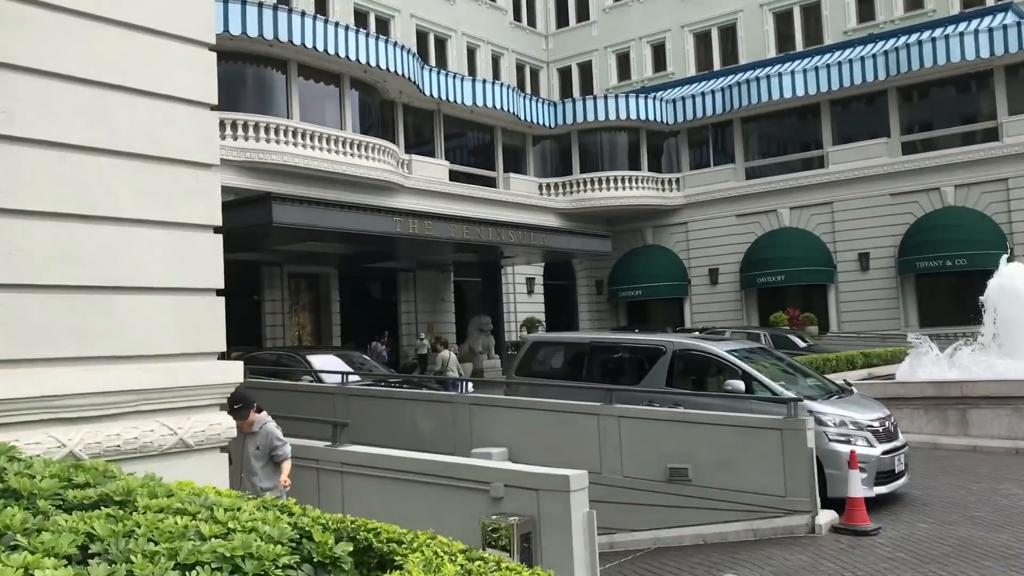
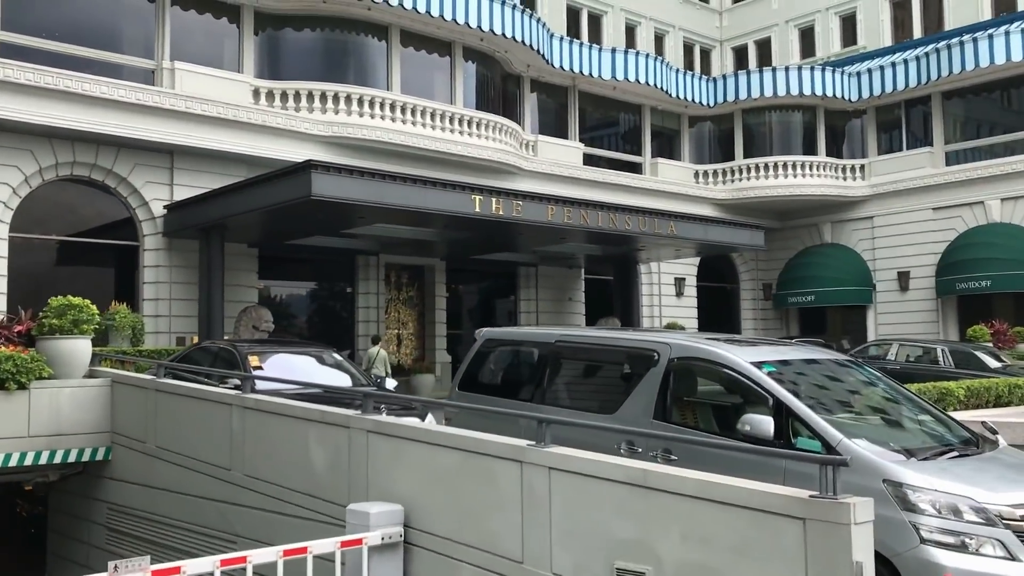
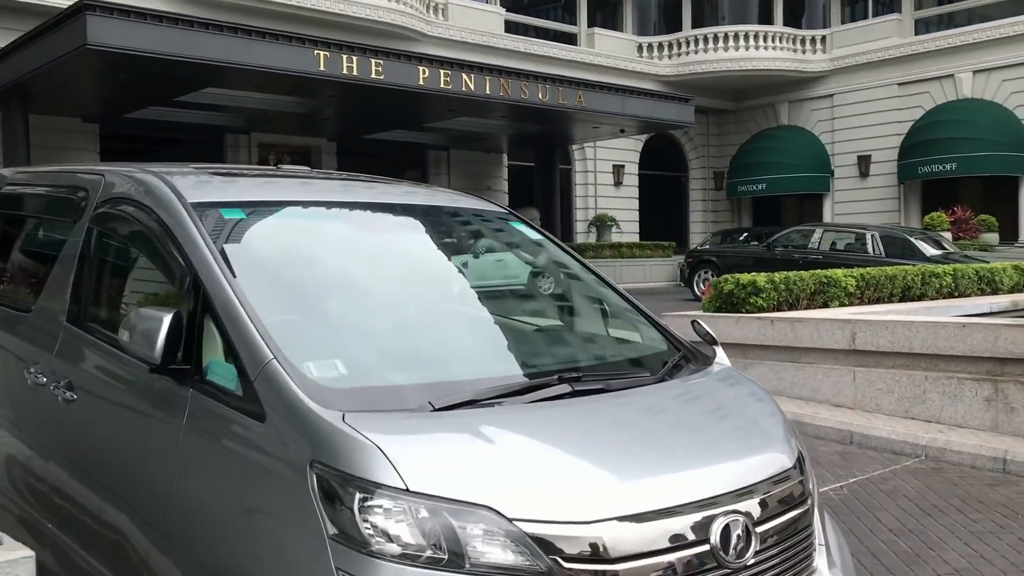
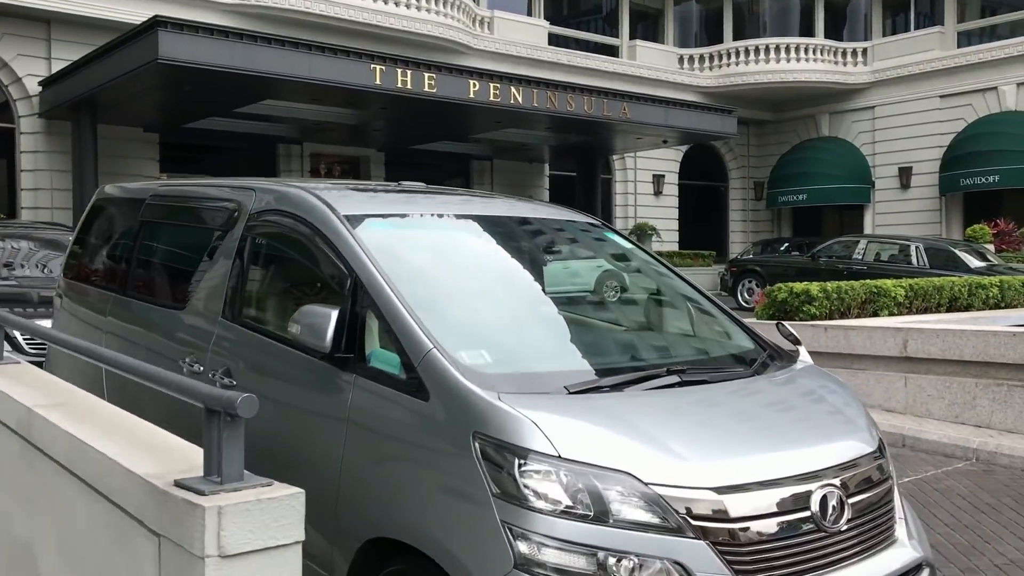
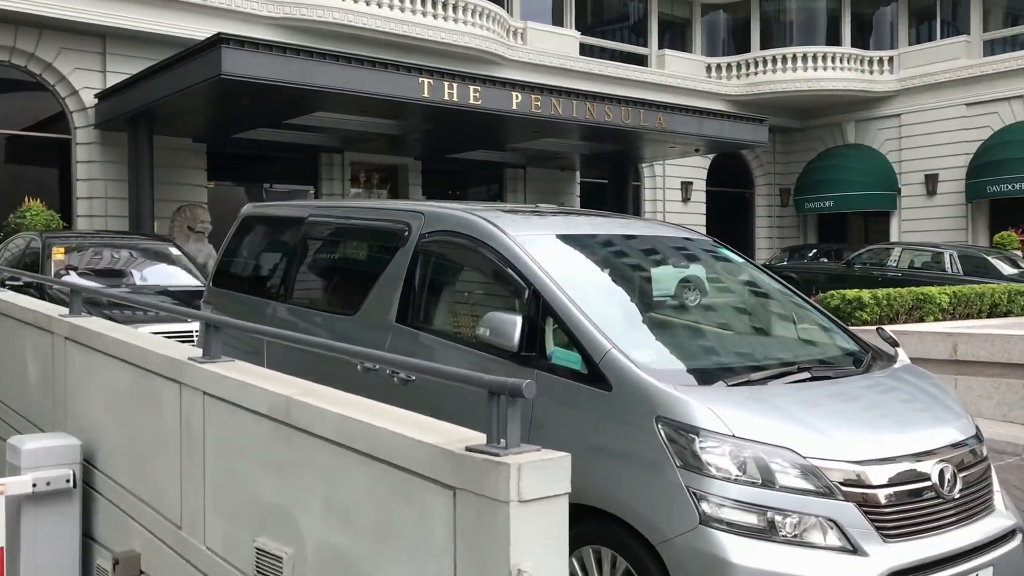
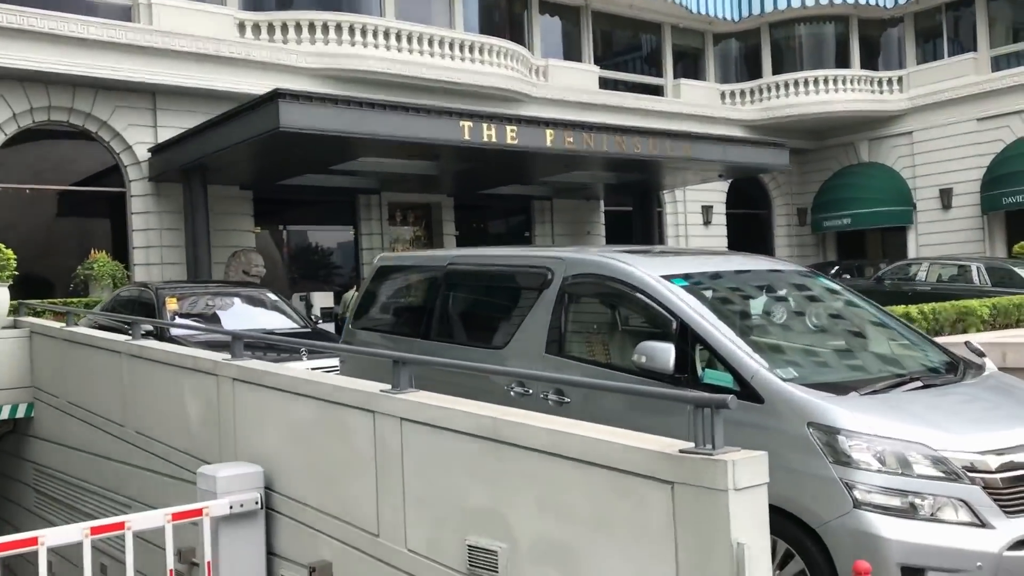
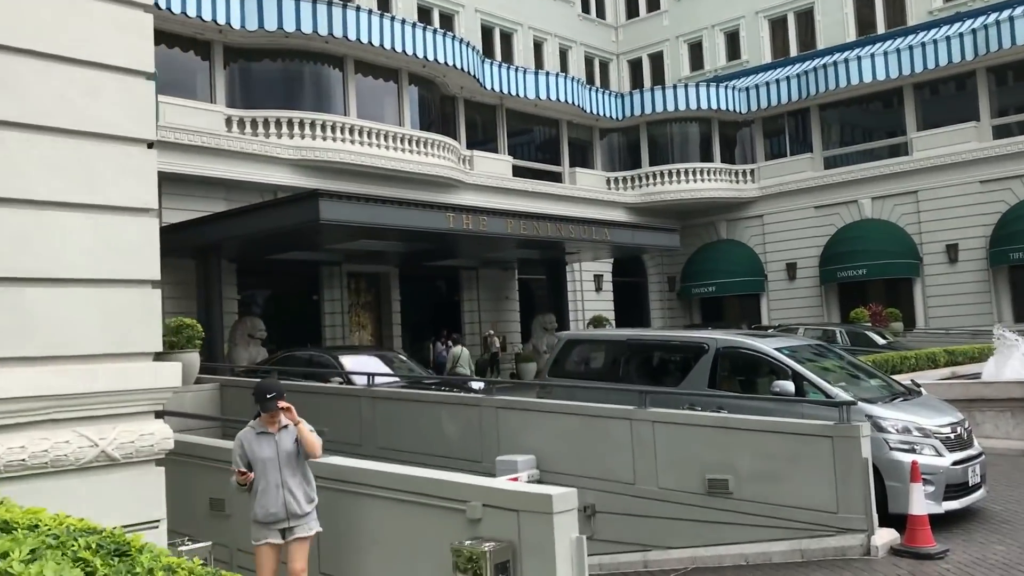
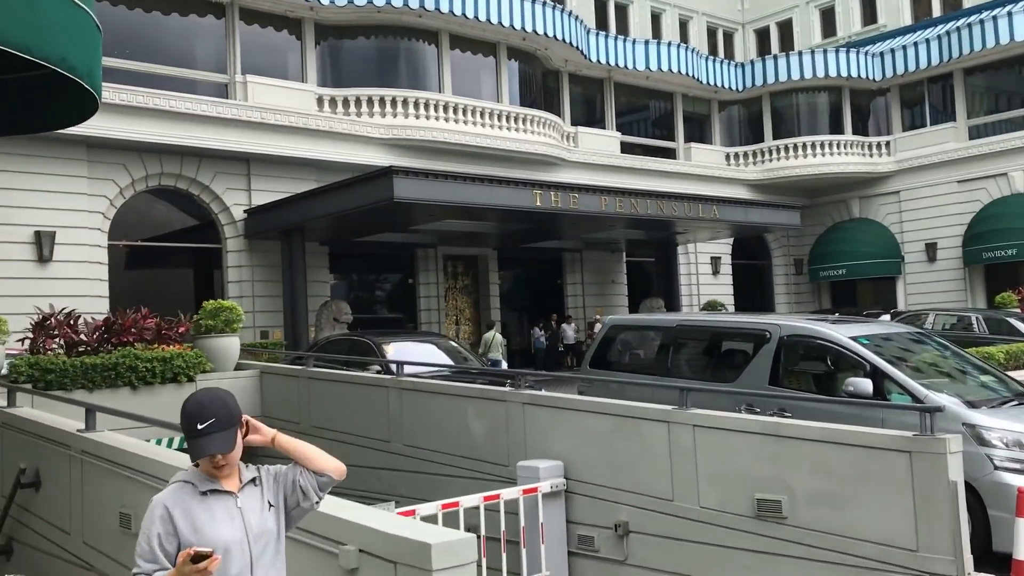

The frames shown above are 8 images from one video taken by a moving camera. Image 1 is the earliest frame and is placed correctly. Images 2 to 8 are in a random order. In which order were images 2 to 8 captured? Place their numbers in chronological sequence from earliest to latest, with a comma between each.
7, 8, 2, 6, 5, 4, 3
